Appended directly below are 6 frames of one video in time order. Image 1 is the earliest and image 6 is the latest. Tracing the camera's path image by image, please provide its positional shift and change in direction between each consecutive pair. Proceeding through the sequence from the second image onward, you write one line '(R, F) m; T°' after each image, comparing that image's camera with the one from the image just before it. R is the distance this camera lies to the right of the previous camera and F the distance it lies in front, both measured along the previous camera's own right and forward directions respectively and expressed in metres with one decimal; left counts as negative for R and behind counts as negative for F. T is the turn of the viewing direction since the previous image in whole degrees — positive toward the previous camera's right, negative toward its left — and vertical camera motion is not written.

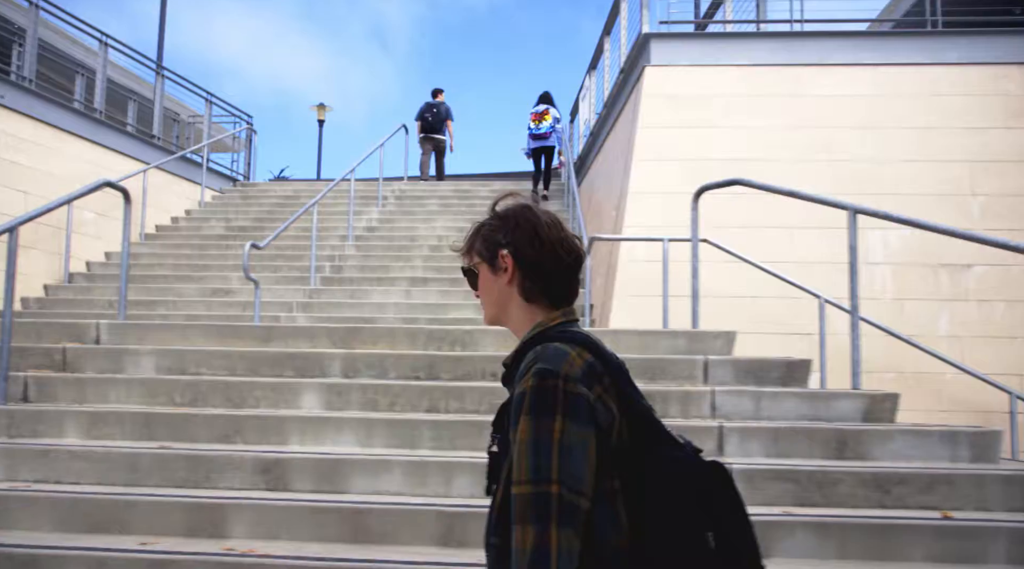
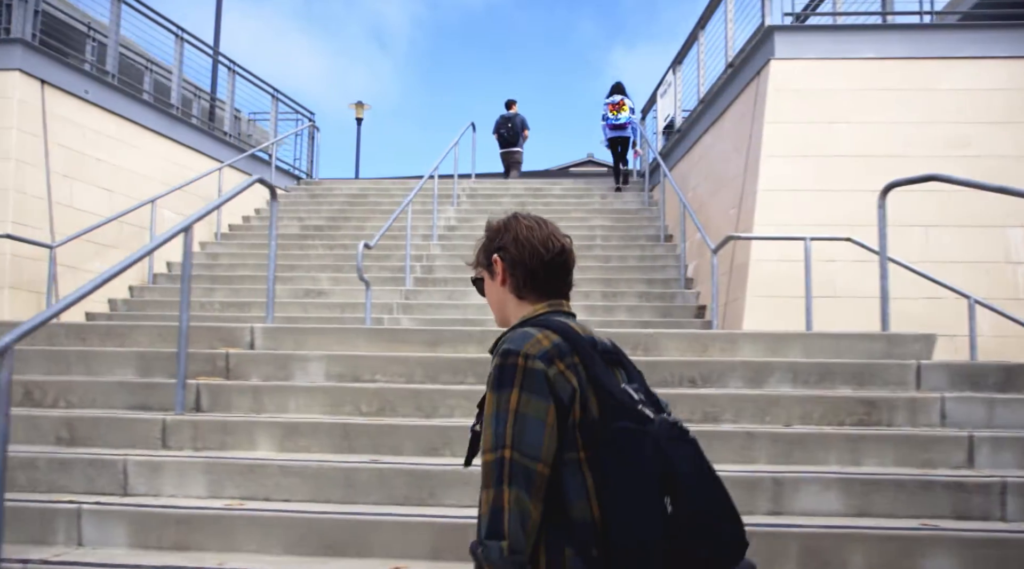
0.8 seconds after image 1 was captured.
(-1.0, +0.3) m; 0°
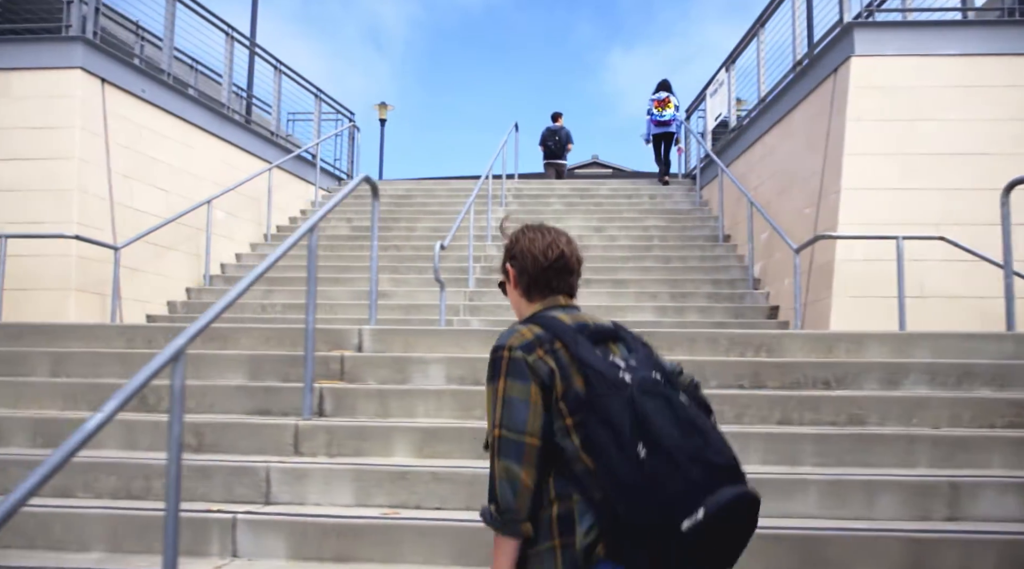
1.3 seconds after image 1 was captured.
(-0.6, +0.1) m; 0°
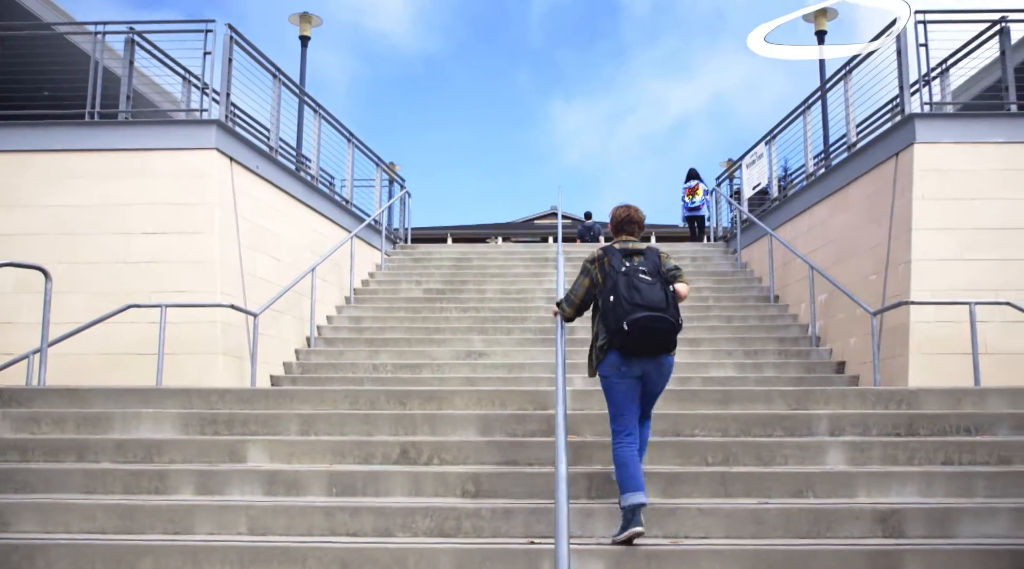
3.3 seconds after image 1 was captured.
(-1.4, -0.7) m; +4°
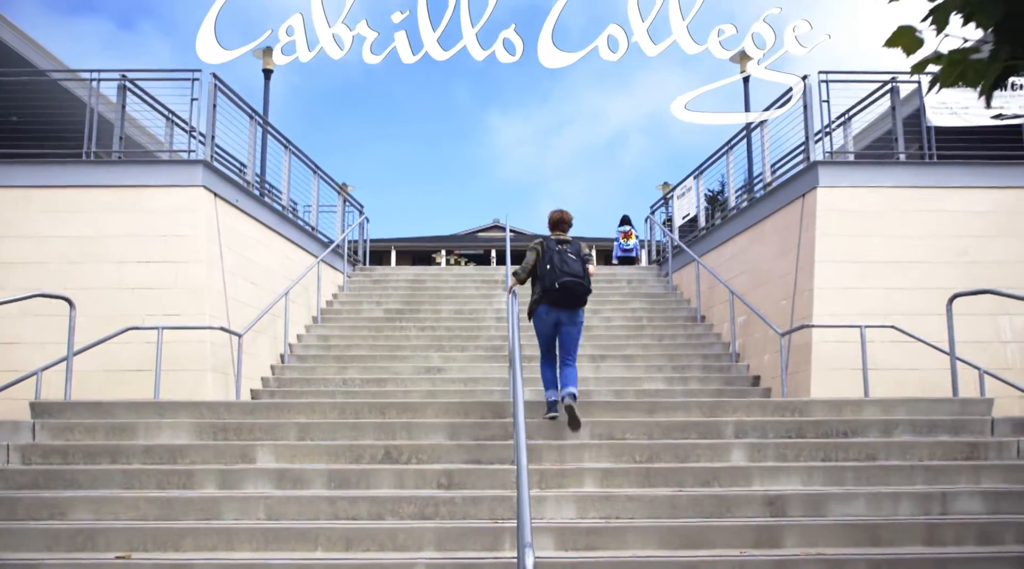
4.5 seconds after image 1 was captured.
(-0.2, -1.1) m; +4°
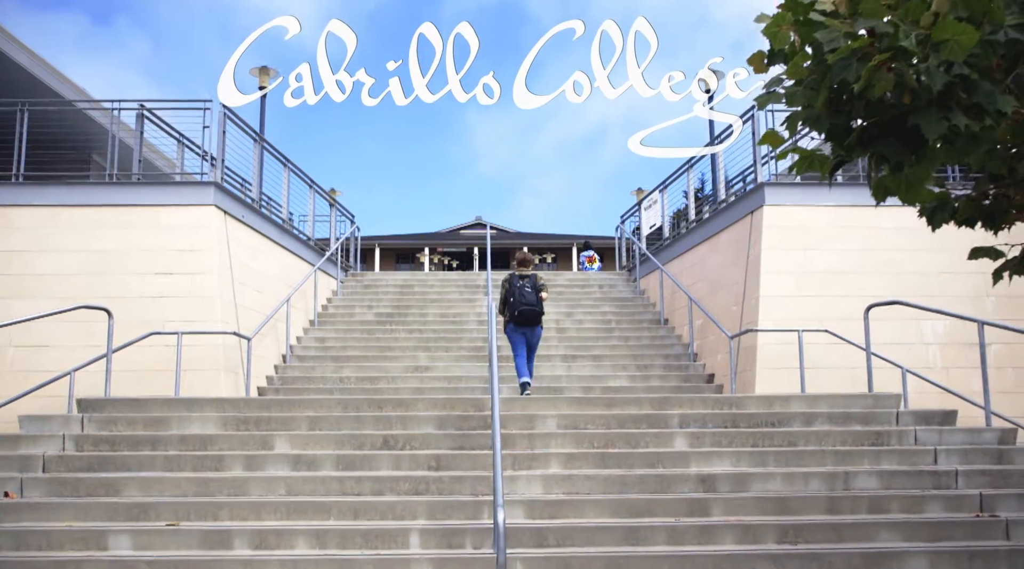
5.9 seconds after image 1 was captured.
(0.0, -1.1) m; +1°
